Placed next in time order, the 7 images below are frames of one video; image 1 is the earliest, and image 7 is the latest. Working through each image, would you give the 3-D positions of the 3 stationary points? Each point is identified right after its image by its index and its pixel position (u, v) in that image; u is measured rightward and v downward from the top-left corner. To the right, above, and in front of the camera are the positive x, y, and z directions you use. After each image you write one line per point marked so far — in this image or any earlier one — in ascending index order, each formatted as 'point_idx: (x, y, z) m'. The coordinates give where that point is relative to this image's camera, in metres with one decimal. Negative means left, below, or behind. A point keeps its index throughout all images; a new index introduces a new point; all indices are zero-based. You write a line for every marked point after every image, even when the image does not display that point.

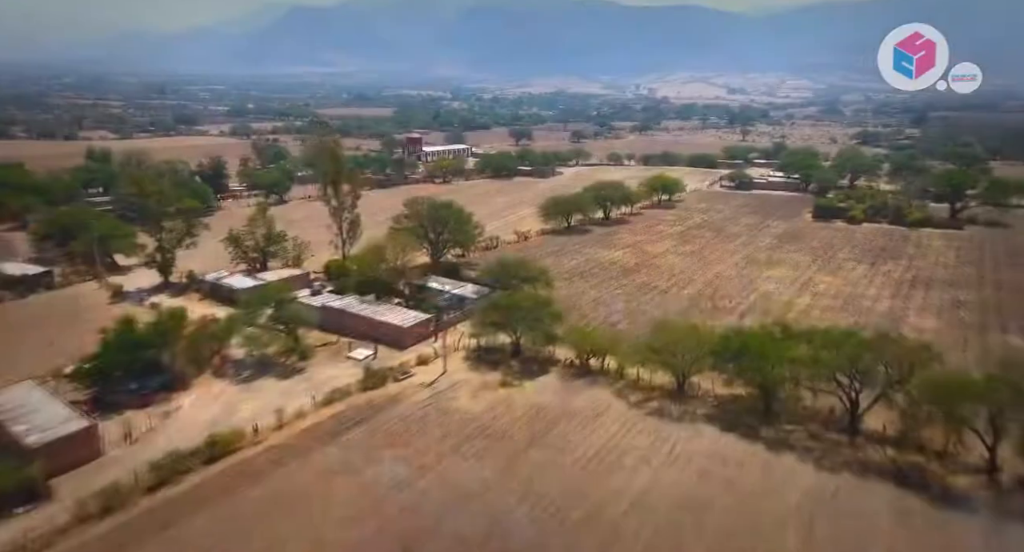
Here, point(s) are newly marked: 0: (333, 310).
0: (-4.8, -0.9, +19.2) m
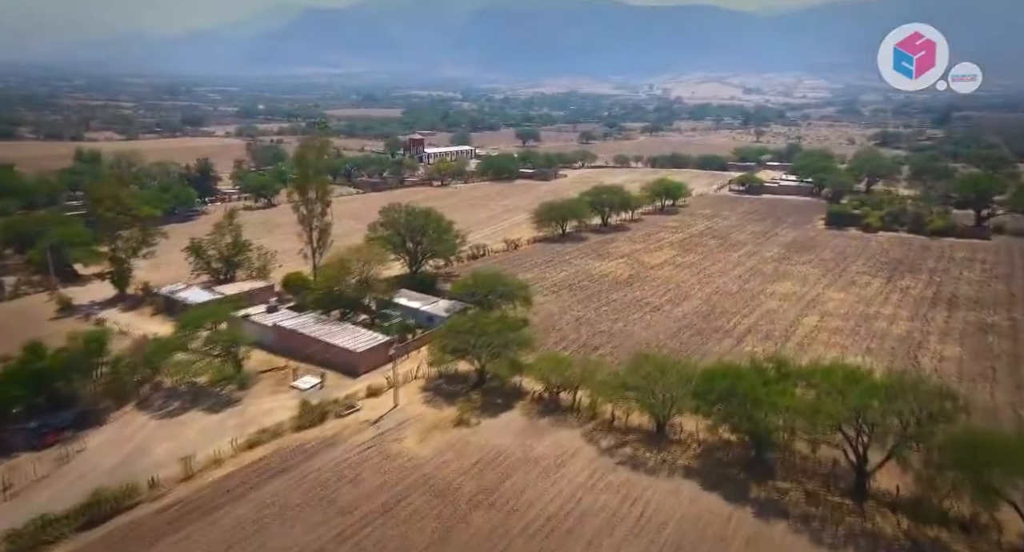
0: (-5.5, -1.3, +17.4) m
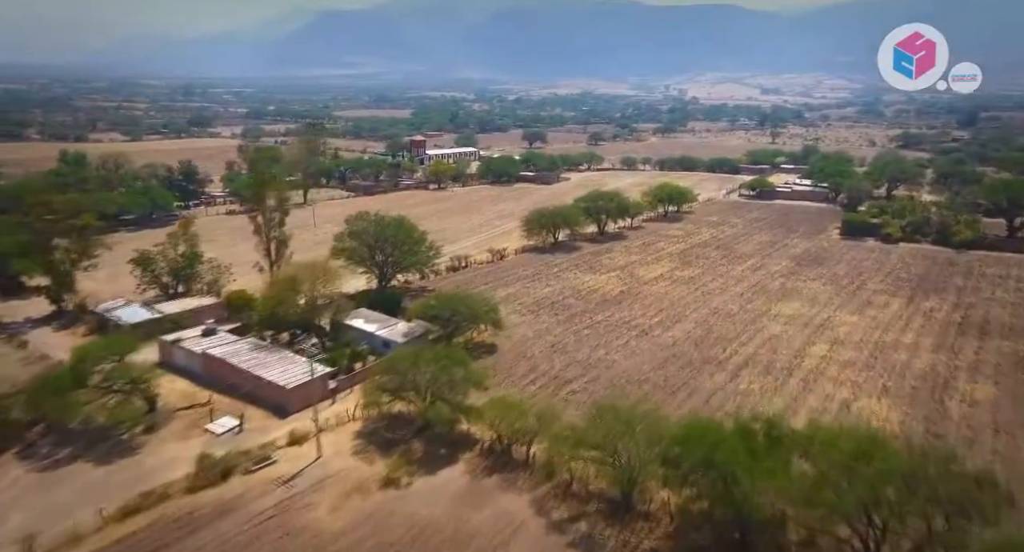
0: (-6.4, -1.8, +15.3) m
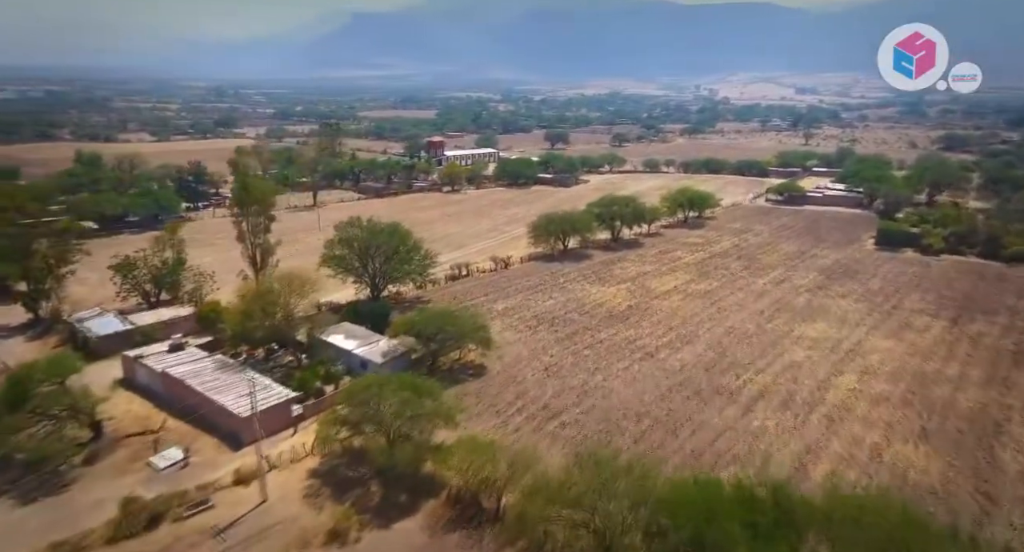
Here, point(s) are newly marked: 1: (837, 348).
0: (-6.6, -2.0, +14.0) m
1: (+7.2, -1.6, +15.9) m
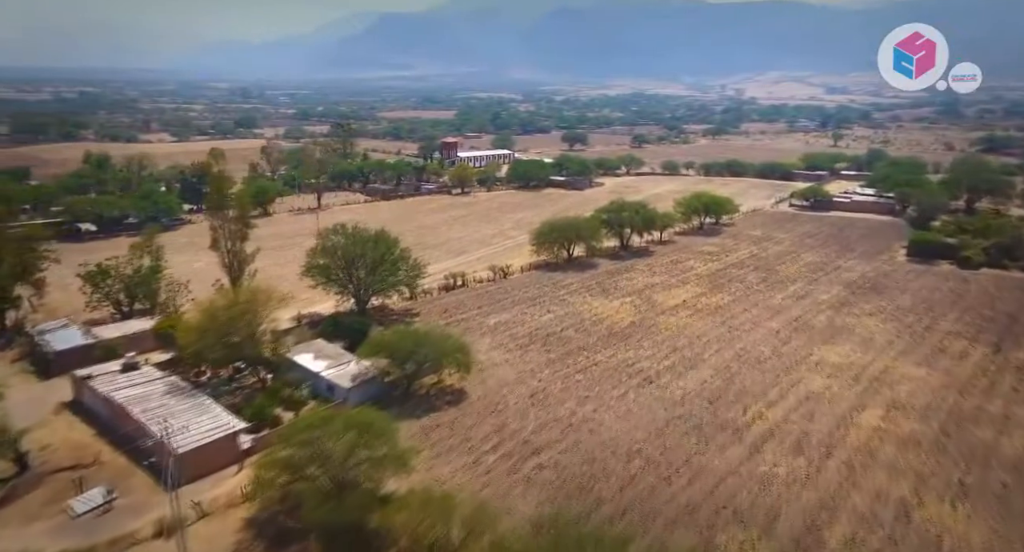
0: (-7.0, -2.3, +12.7) m
1: (+6.9, -2.0, +14.1) m
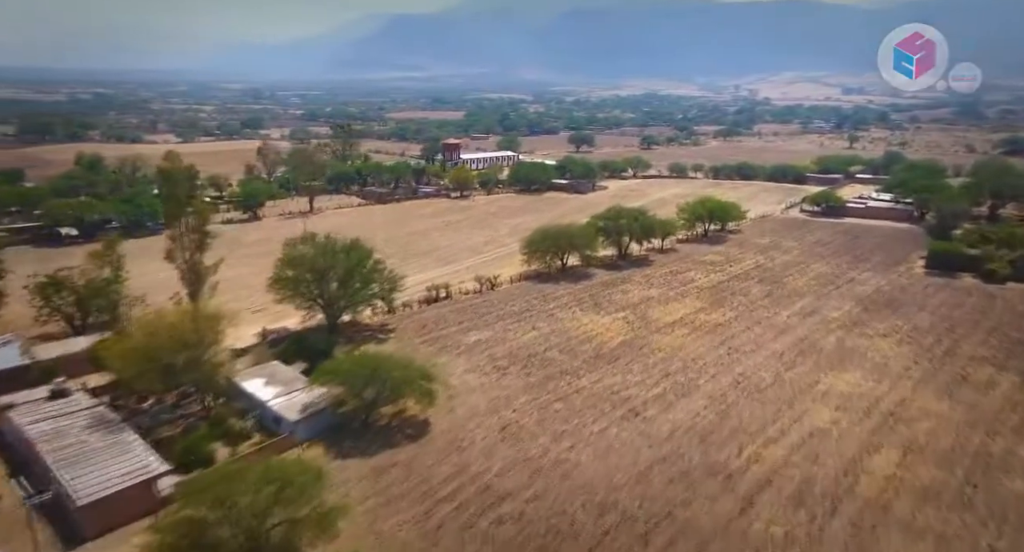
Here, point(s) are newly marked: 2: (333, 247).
0: (-7.6, -2.6, +11.3) m
1: (+6.3, -2.4, +12.5) m
2: (-4.4, +0.7, +17.7) m
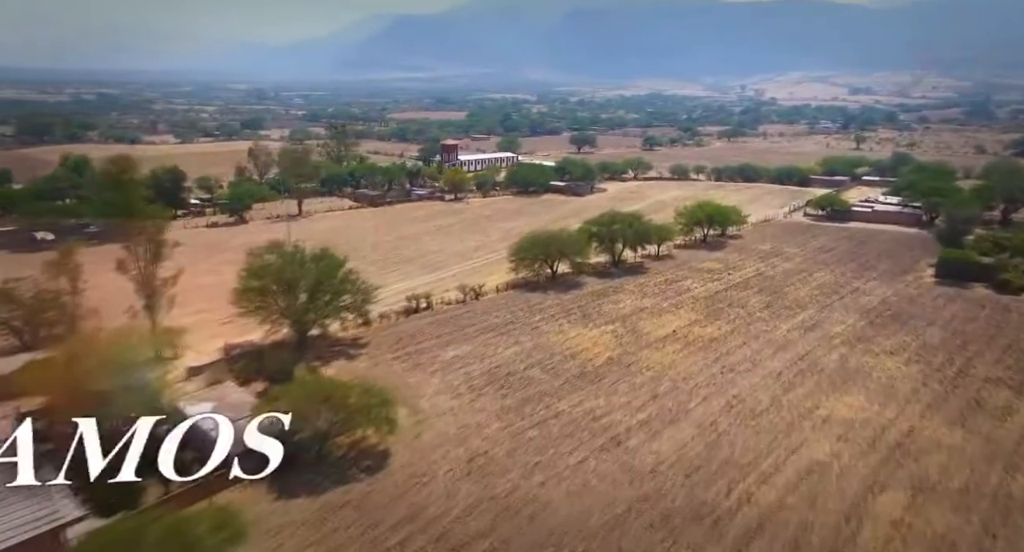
0: (-8.1, -2.8, +10.2) m
1: (+5.8, -2.6, +11.3) m
2: (-4.9, +0.5, +16.6) m
